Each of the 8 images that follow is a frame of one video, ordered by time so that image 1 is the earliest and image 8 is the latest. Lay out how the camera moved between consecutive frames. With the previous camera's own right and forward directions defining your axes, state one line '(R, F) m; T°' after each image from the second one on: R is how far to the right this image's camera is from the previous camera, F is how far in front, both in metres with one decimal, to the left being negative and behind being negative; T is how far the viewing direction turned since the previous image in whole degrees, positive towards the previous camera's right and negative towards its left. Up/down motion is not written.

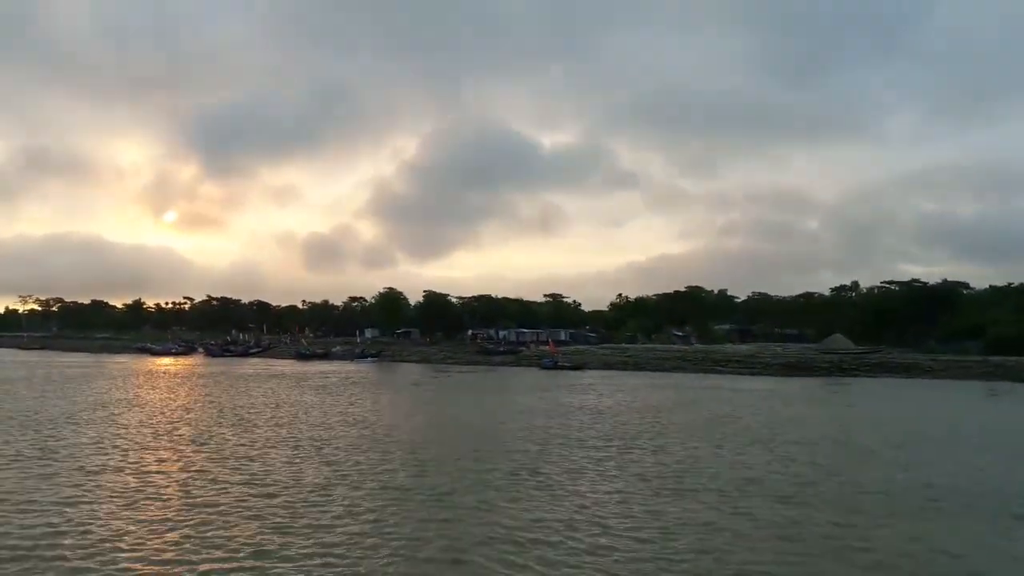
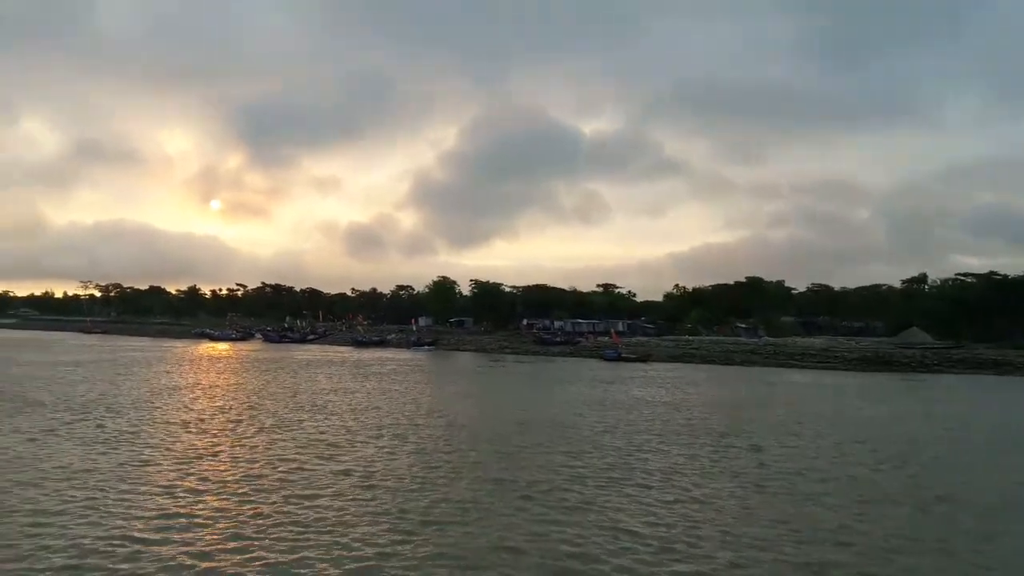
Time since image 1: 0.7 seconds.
(-1.0, +0.6) m; -3°
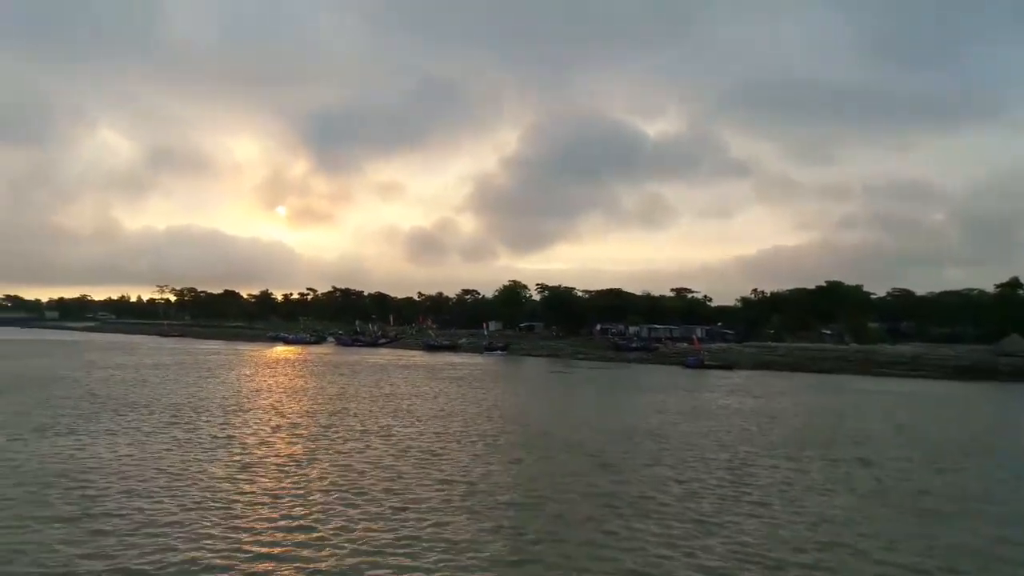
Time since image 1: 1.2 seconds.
(-0.8, +0.5) m; -4°
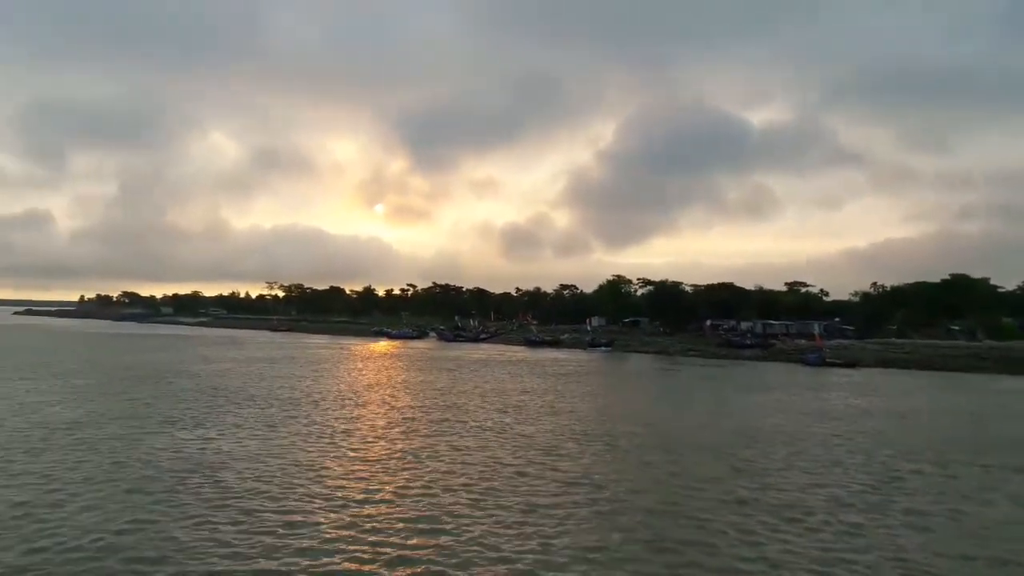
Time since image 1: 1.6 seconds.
(-0.5, +0.7) m; -6°
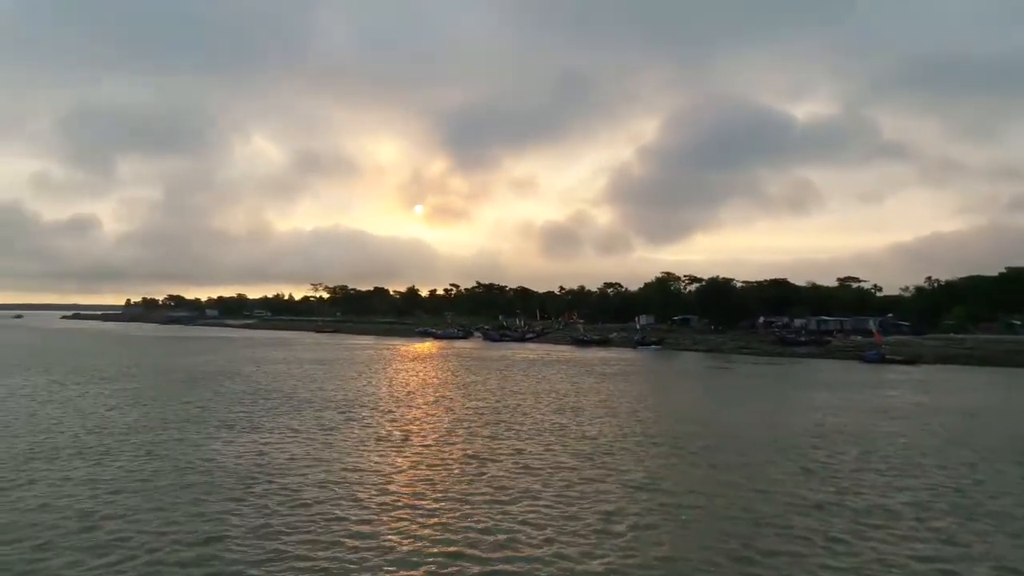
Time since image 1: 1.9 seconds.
(-0.4, +0.4) m; -3°
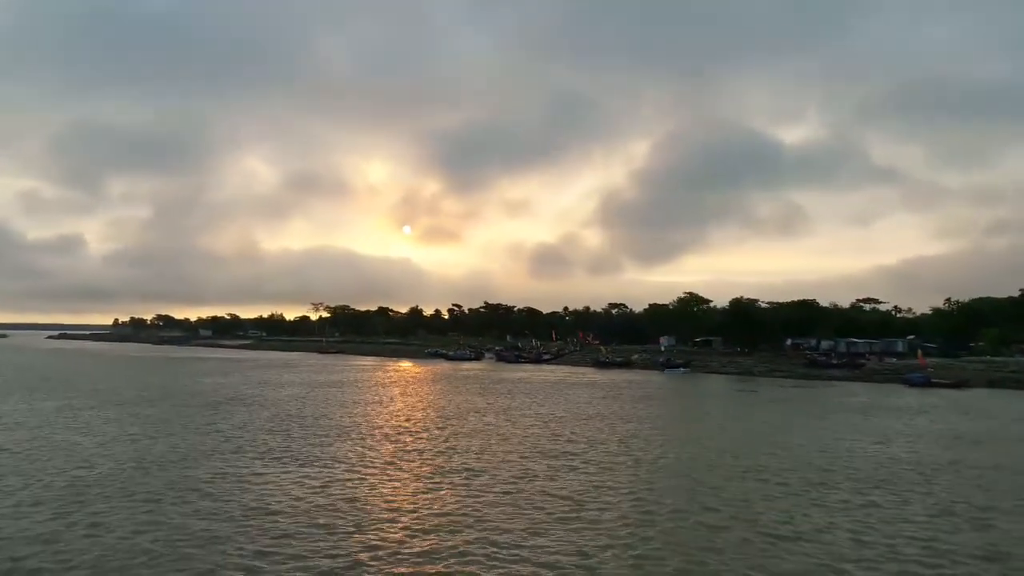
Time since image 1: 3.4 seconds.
(-1.7, +1.4) m; +1°
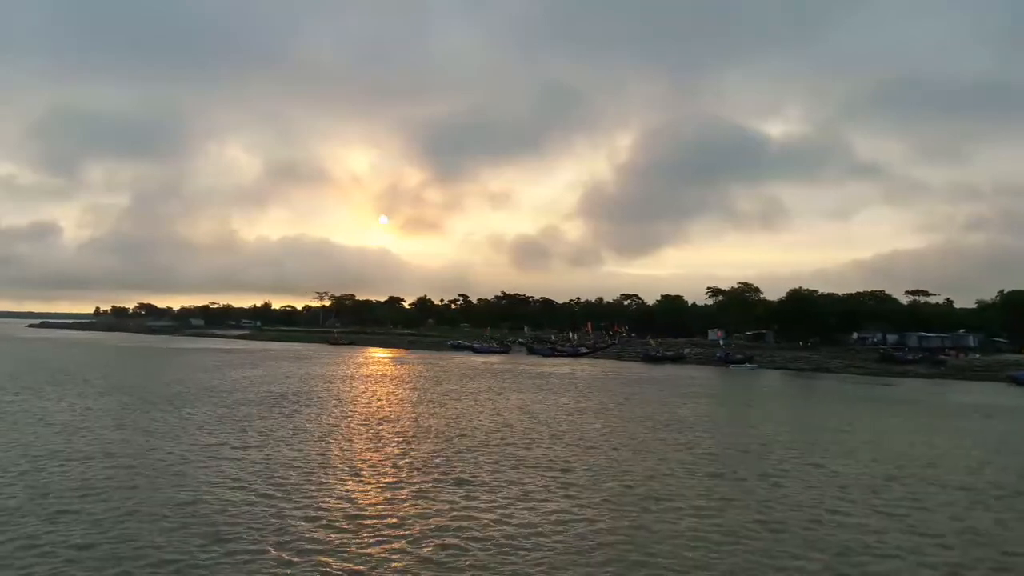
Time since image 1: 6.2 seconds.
(-3.4, +3.3) m; +1°
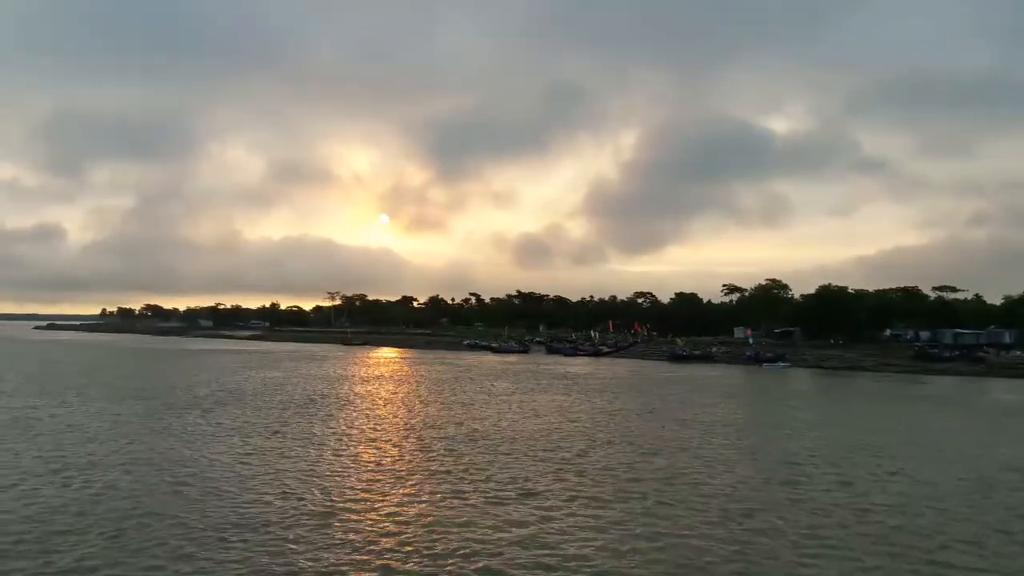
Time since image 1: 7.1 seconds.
(-1.0, +0.9) m; 0°
